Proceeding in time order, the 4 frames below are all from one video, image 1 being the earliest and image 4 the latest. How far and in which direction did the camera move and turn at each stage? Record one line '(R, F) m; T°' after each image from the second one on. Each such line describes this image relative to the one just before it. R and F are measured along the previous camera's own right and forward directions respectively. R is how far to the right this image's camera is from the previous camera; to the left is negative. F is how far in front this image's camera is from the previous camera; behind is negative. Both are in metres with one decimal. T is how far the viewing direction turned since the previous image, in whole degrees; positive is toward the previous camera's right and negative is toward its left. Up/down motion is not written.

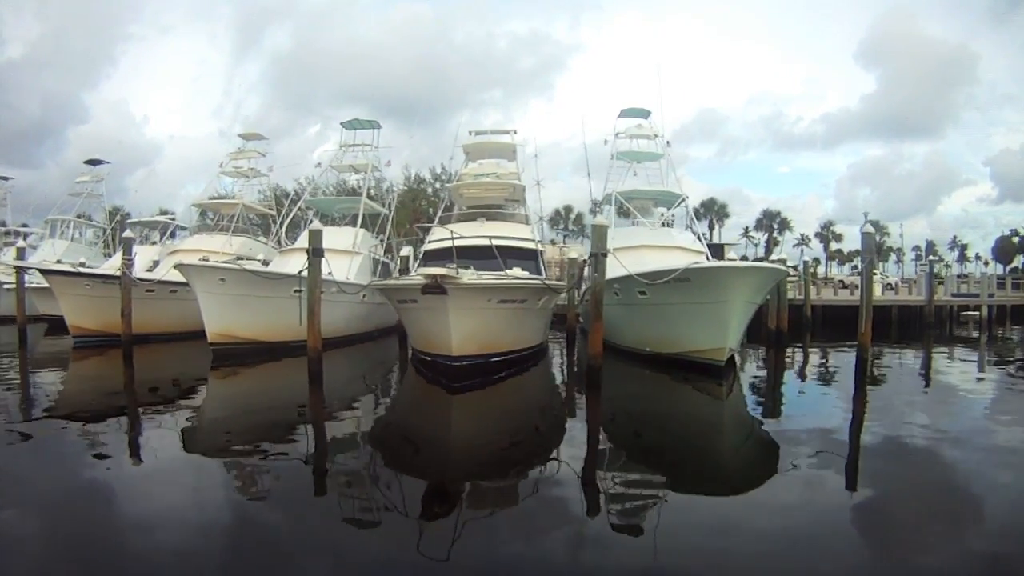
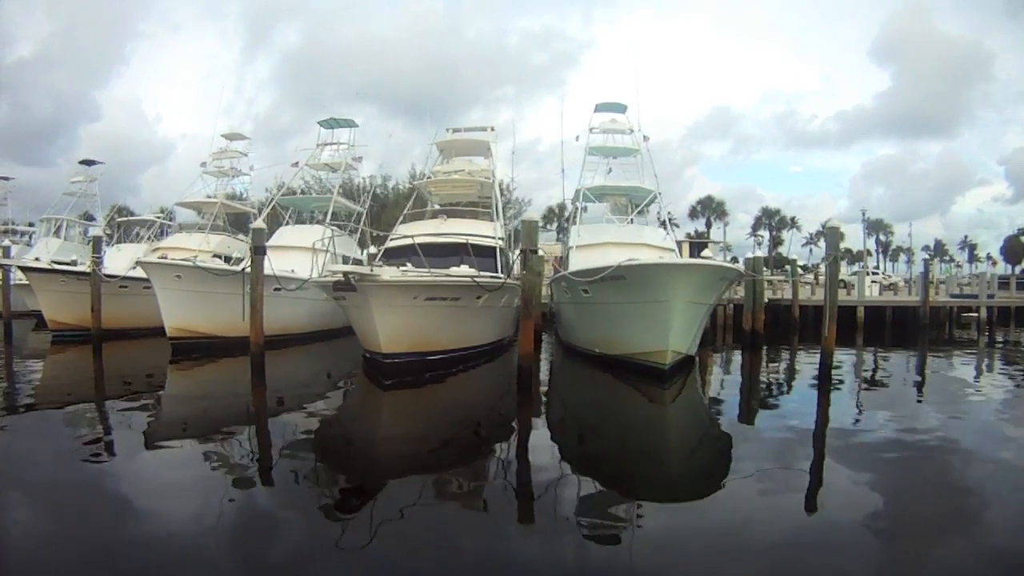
(+1.1, +0.1) m; -1°
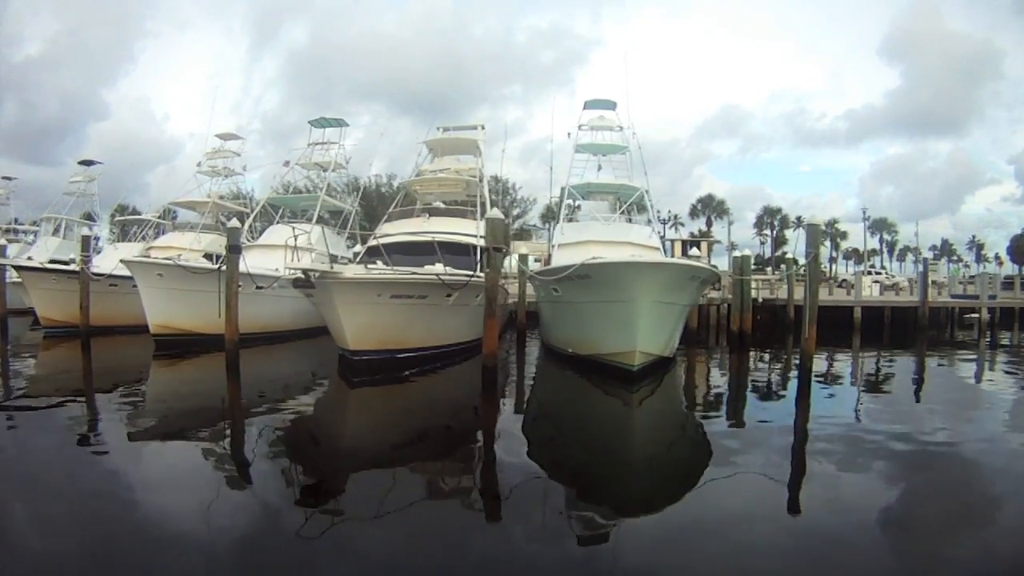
(+0.5, -0.1) m; 0°
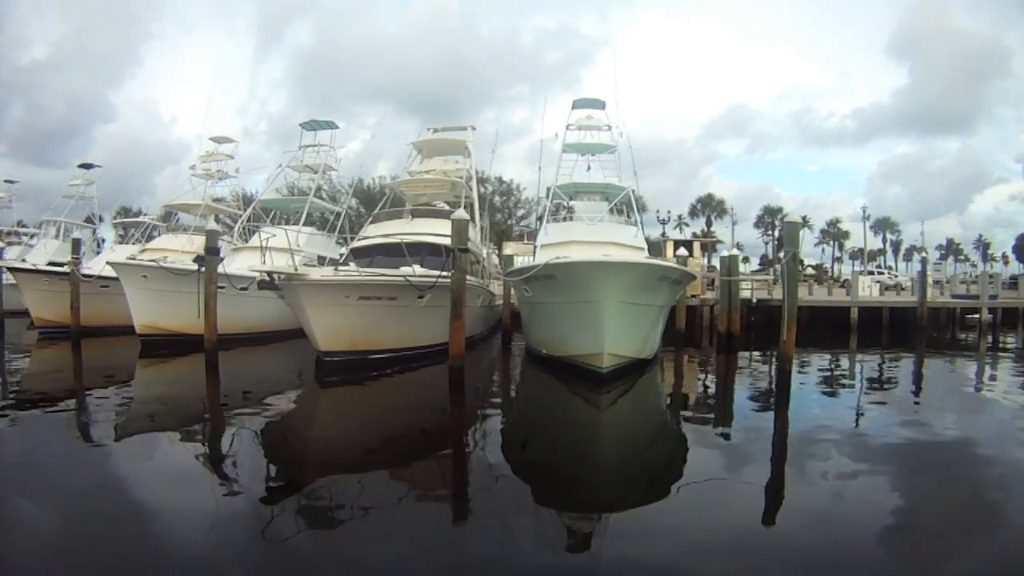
(+0.5, -0.1) m; 0°
